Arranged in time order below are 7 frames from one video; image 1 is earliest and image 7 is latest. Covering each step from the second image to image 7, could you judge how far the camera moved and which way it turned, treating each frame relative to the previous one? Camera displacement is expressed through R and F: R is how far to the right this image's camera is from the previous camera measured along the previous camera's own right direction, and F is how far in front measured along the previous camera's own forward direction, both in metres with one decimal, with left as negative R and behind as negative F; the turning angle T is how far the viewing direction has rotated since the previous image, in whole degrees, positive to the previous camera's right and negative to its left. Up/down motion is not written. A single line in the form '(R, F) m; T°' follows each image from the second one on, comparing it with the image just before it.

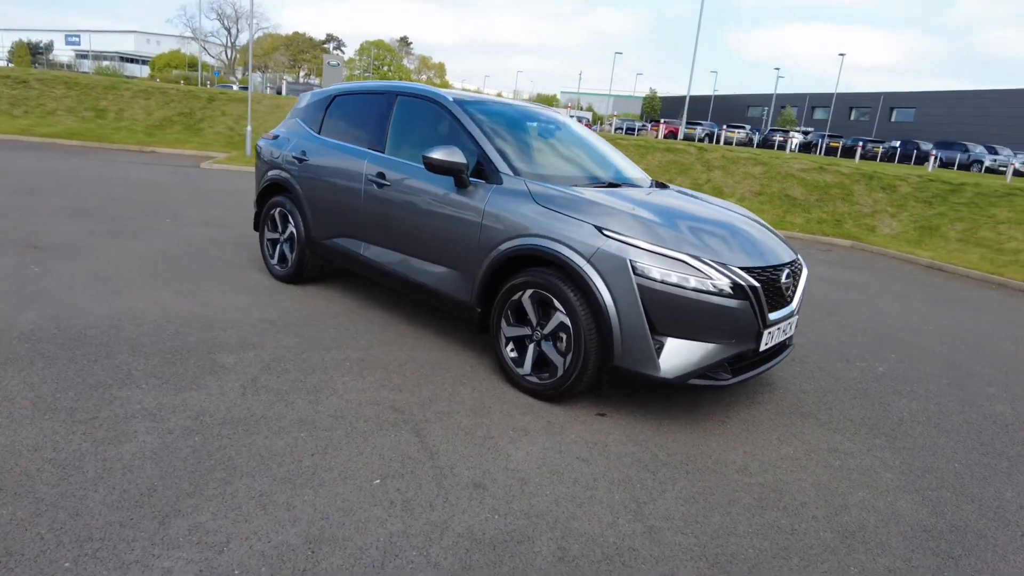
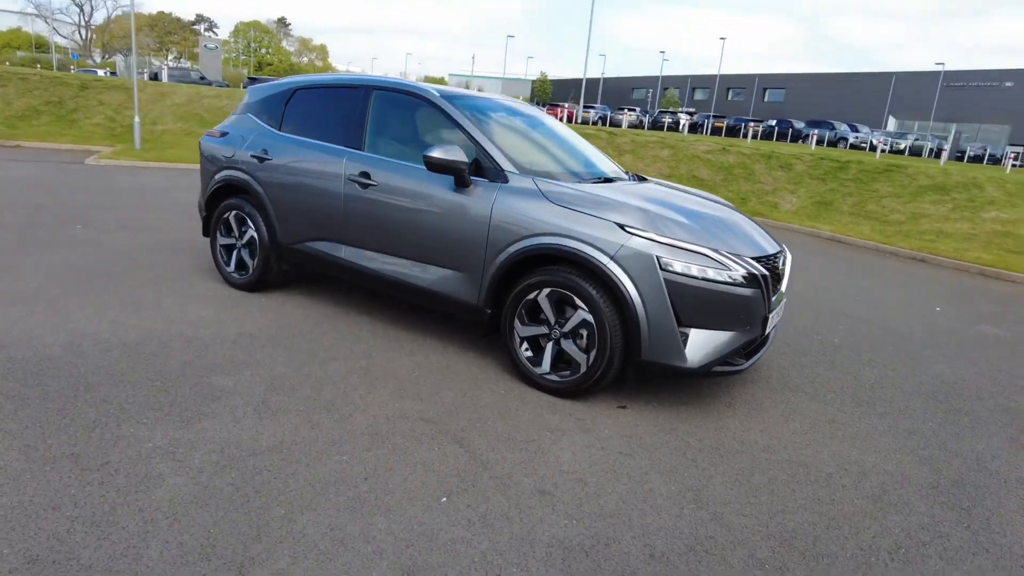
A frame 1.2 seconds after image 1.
(-0.8, +0.1) m; +9°
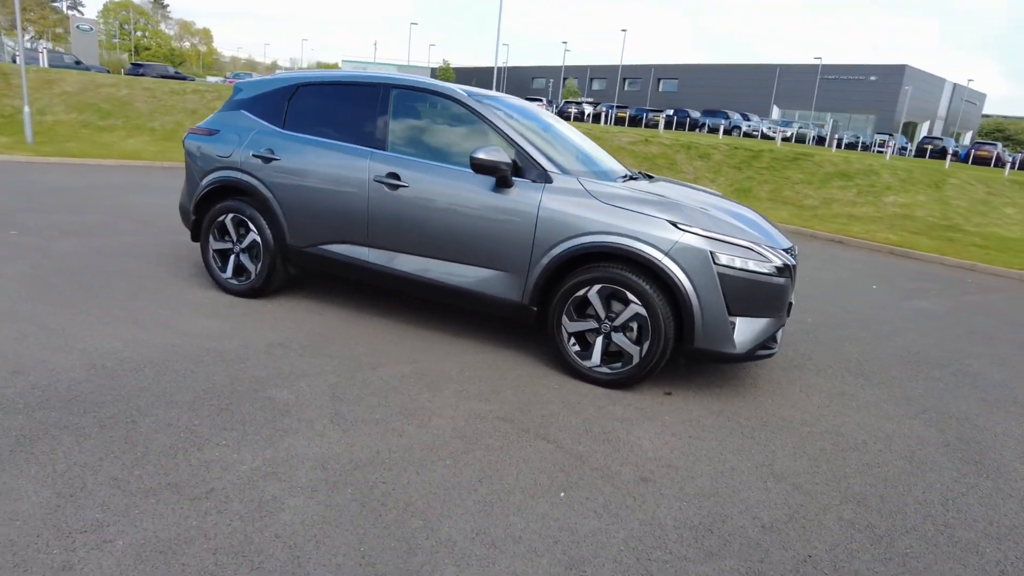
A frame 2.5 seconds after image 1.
(-1.0, 0.0) m; +9°
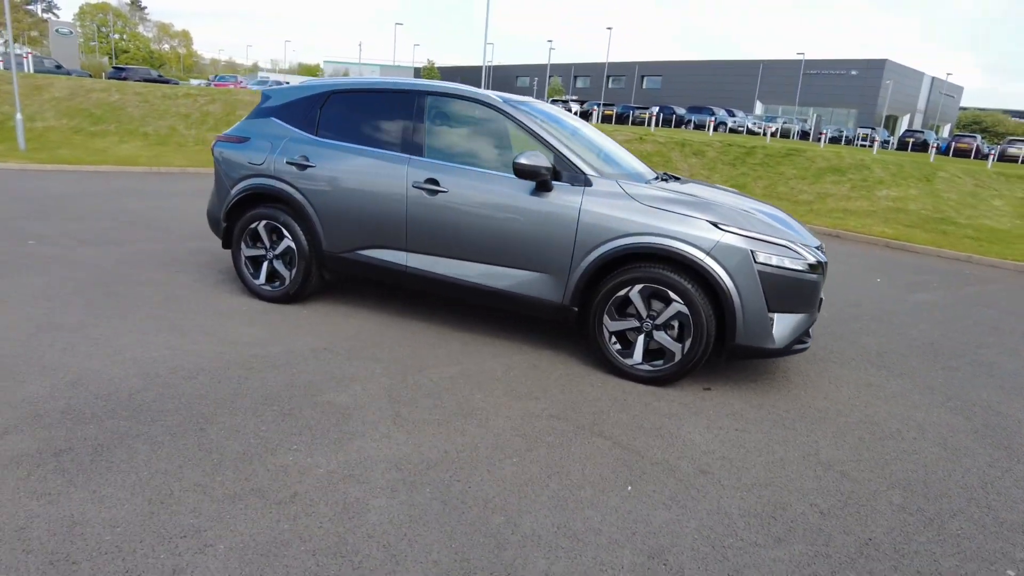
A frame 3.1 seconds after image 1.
(-0.4, -0.1) m; +1°
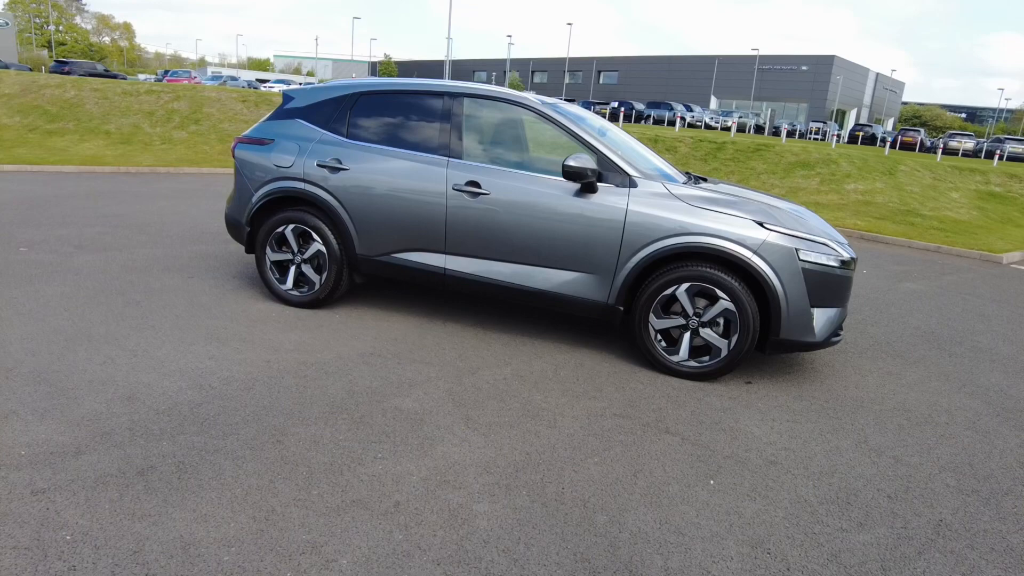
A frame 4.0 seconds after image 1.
(-0.7, 0.0) m; +4°
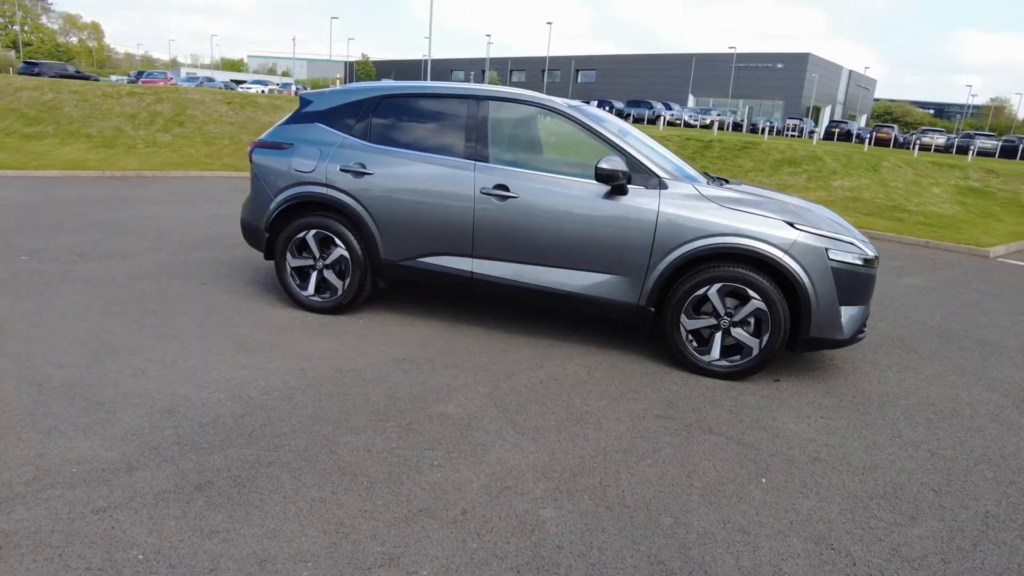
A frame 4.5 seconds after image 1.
(-0.4, 0.0) m; +2°
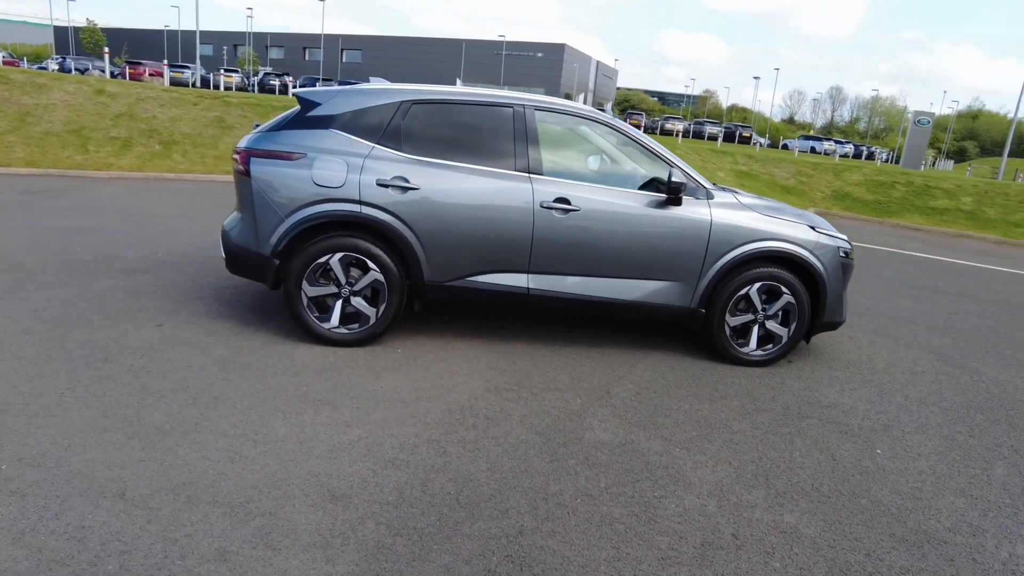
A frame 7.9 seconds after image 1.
(-2.2, +0.6) m; +22°
